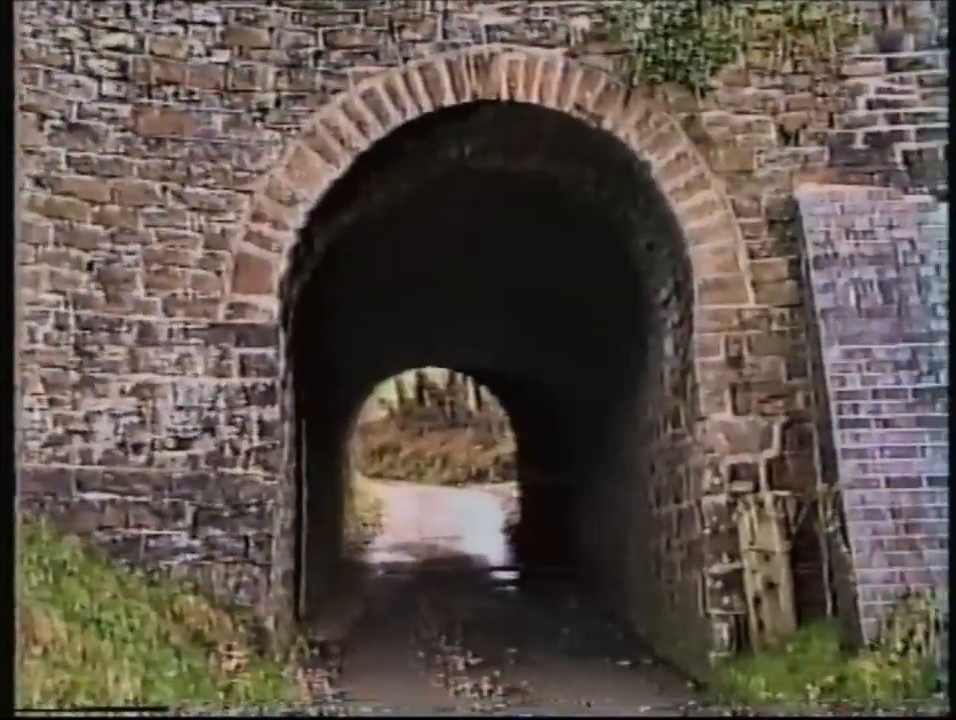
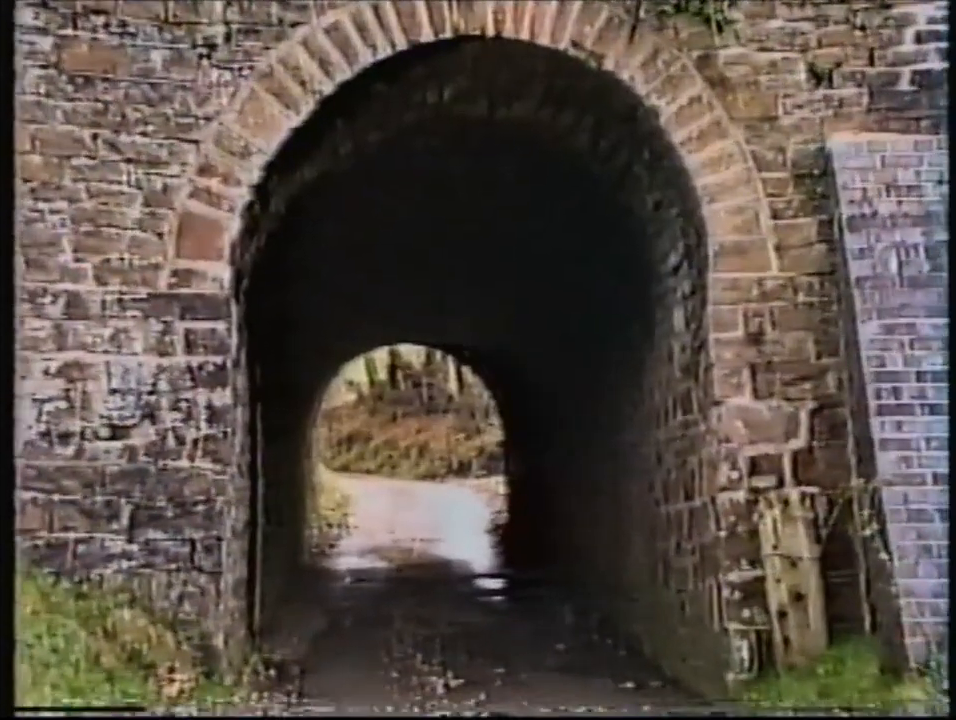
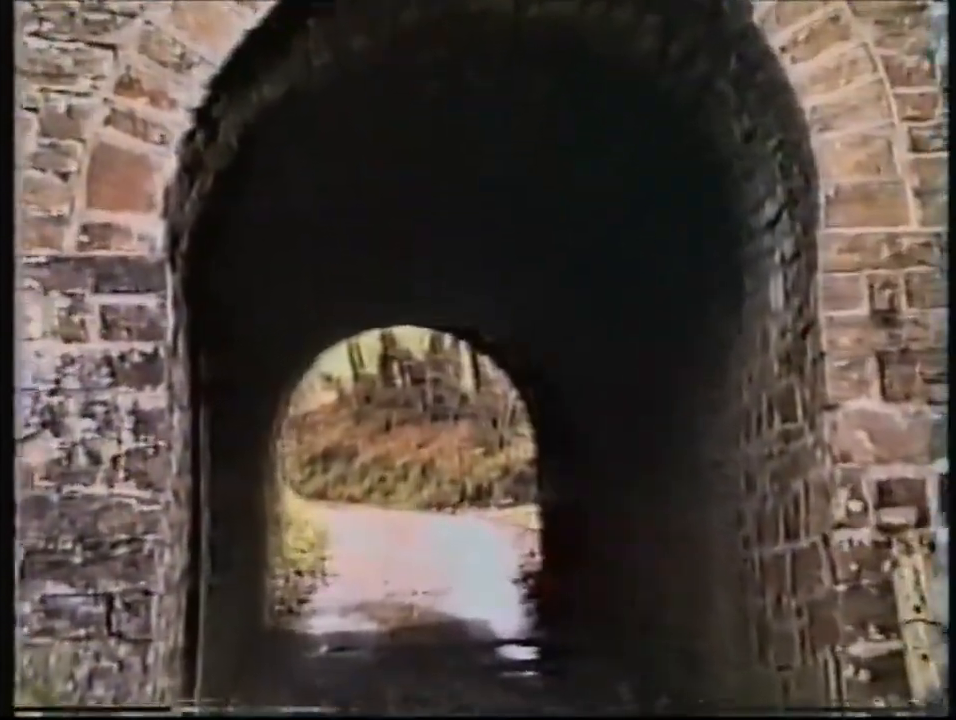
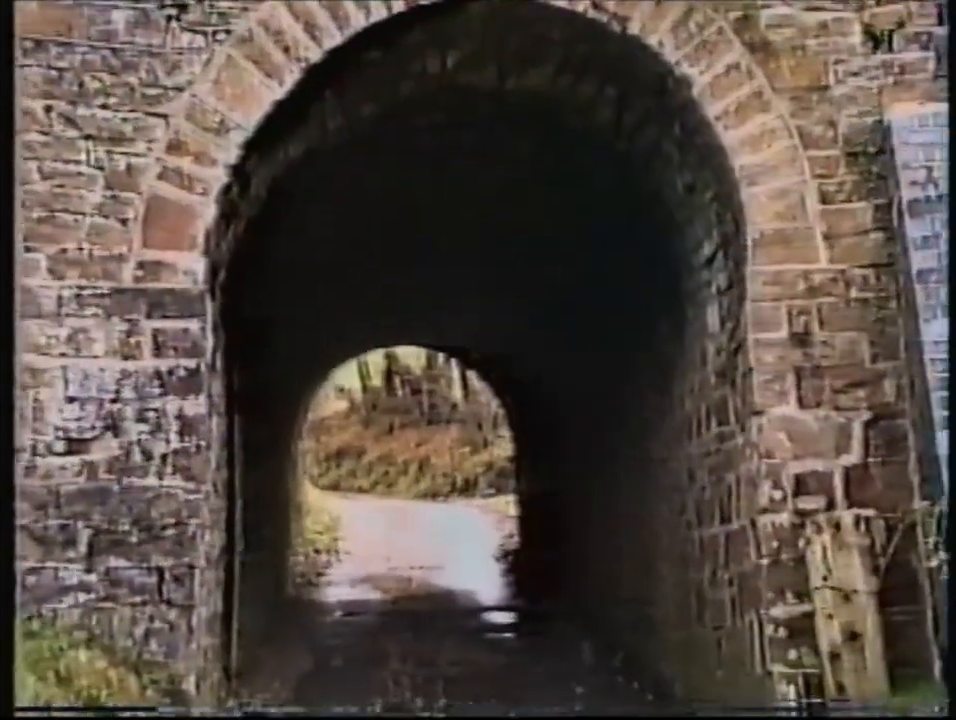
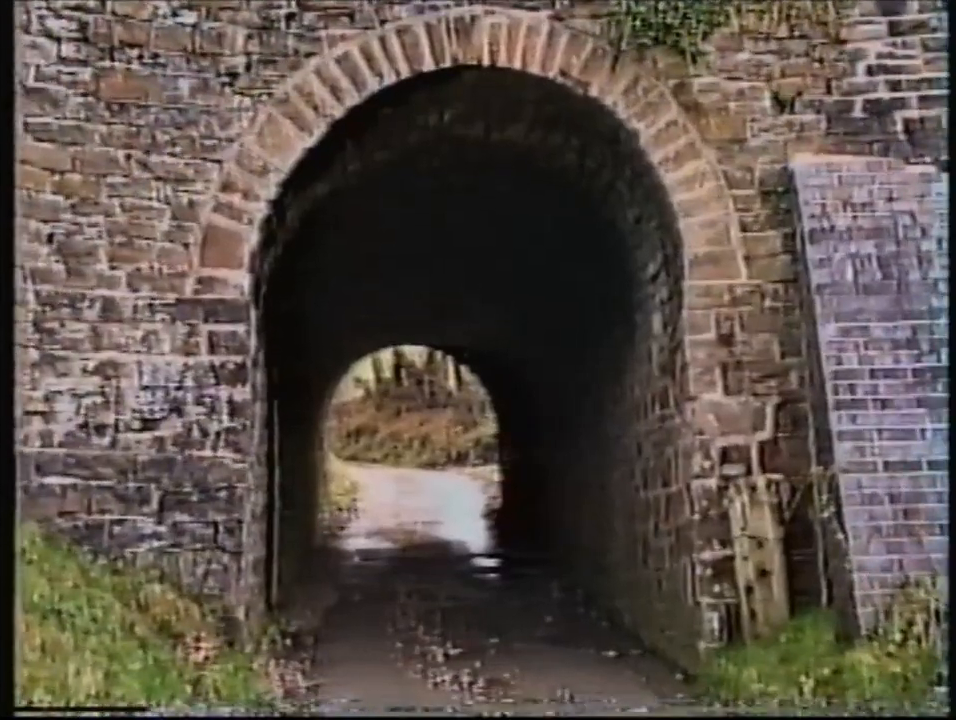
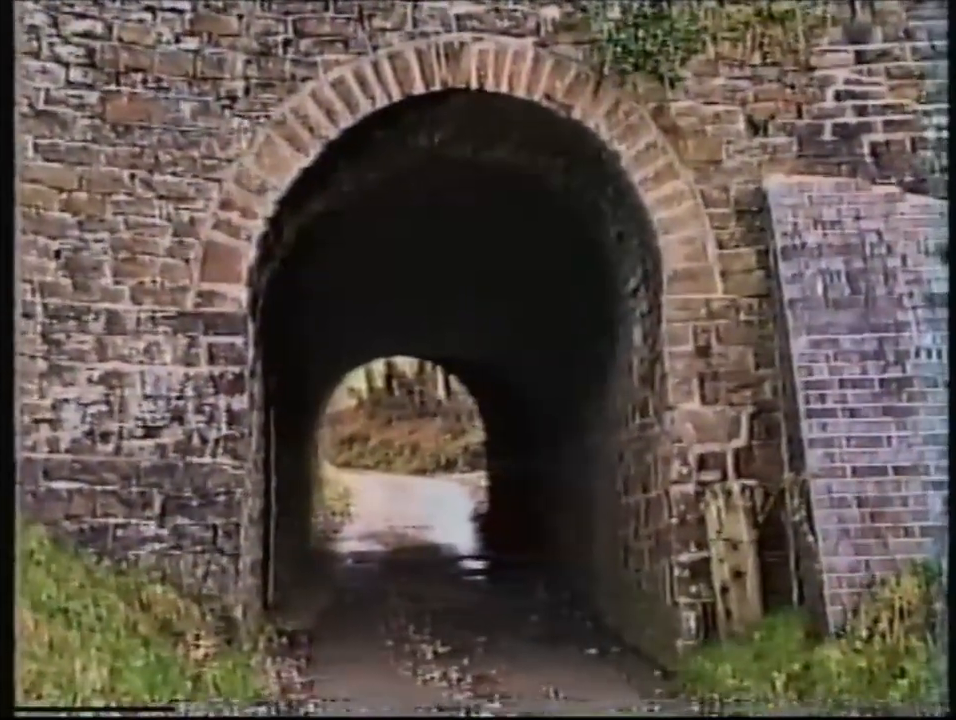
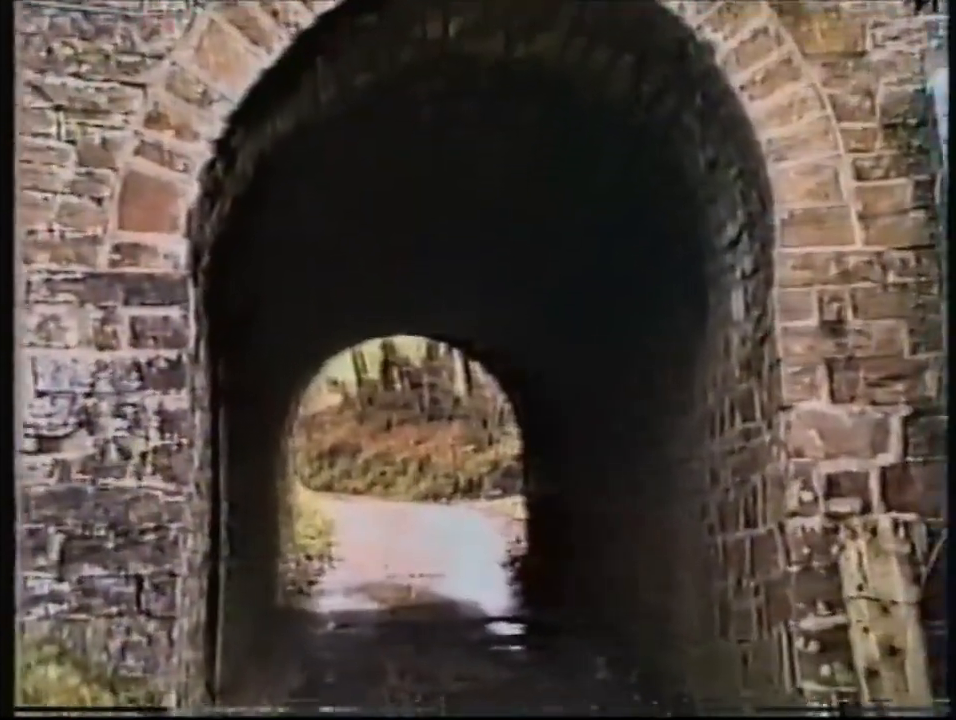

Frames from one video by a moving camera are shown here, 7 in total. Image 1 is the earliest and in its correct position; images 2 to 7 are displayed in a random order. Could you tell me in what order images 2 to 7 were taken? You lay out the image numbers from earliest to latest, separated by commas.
6, 5, 2, 4, 7, 3
